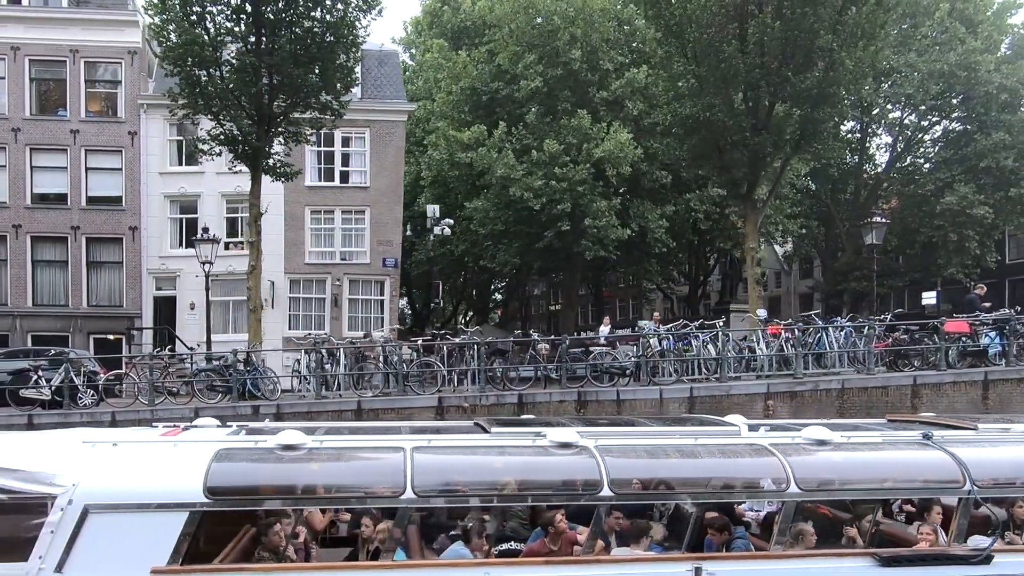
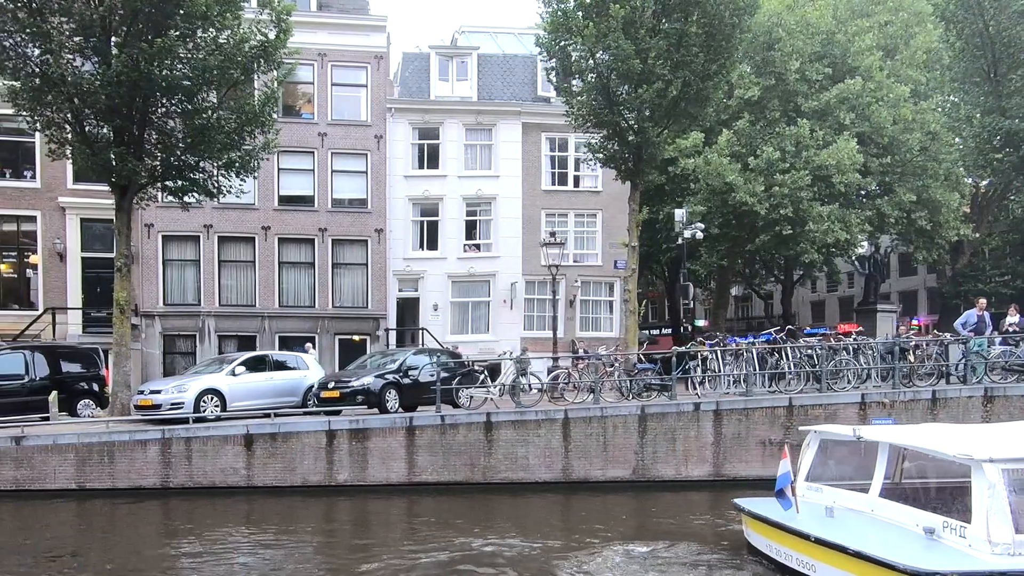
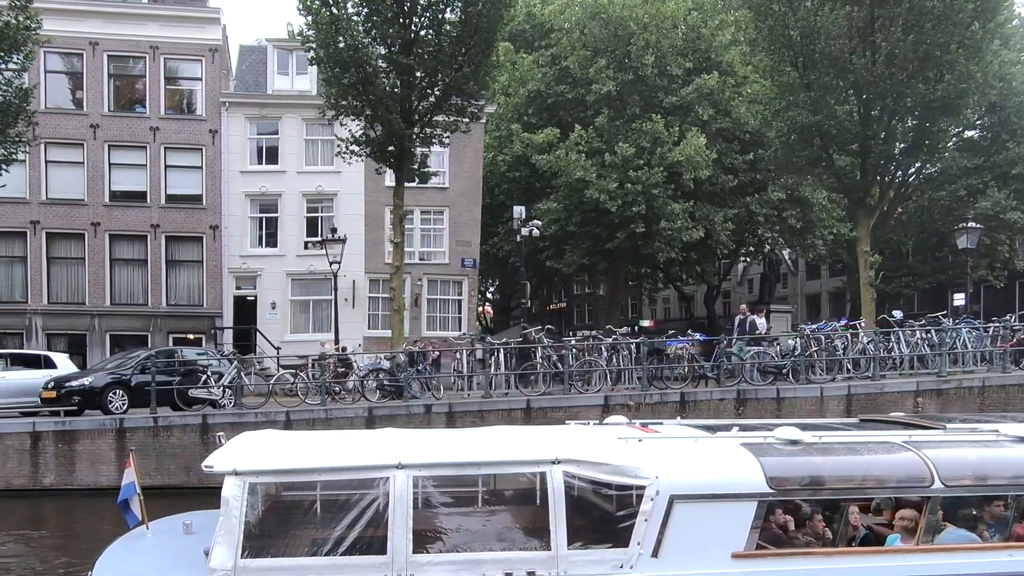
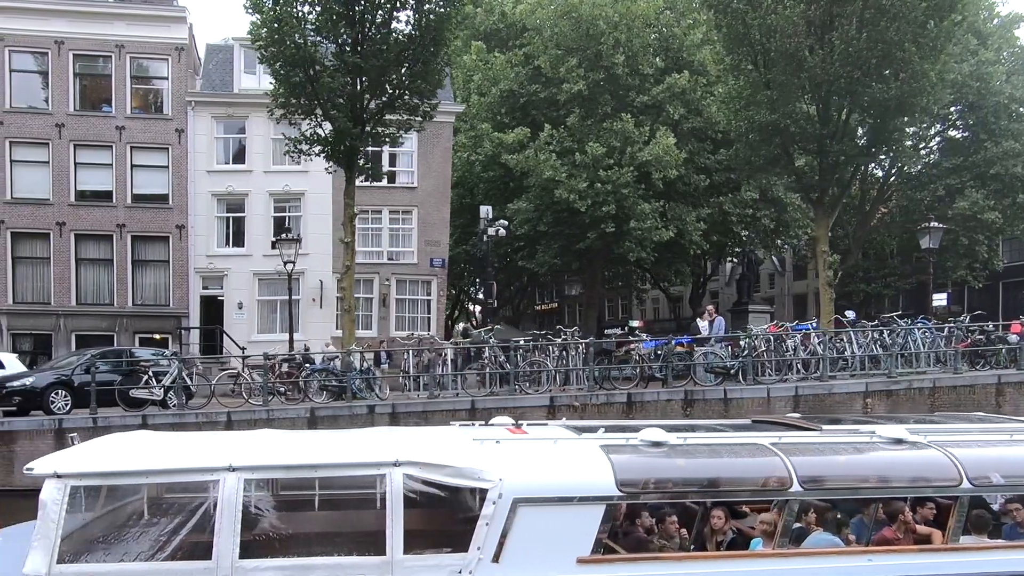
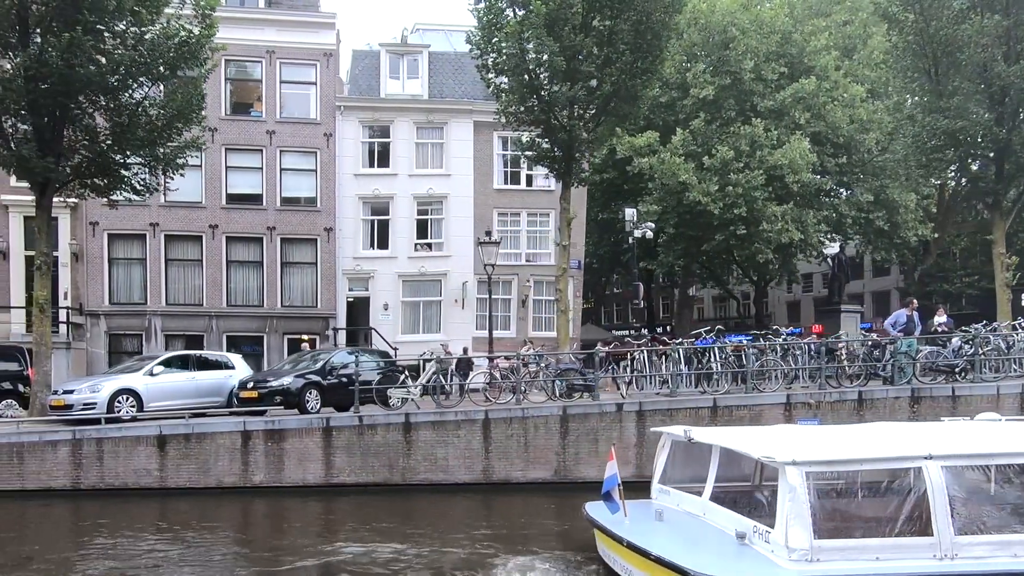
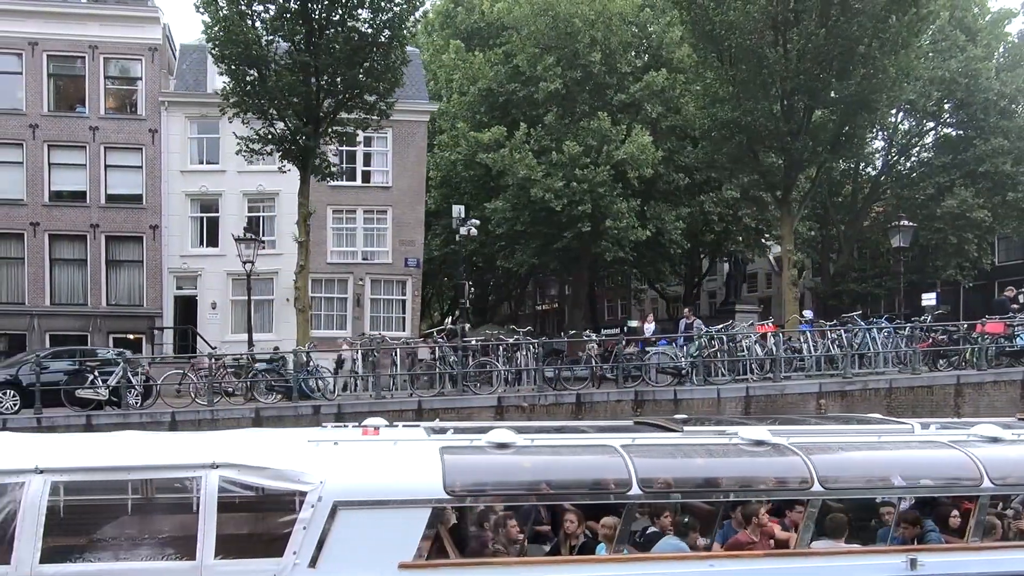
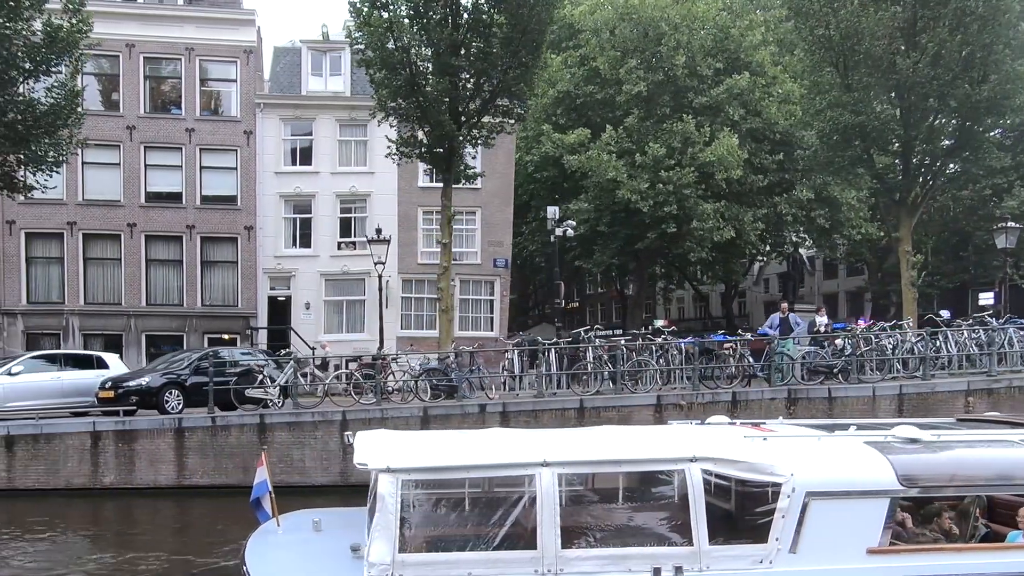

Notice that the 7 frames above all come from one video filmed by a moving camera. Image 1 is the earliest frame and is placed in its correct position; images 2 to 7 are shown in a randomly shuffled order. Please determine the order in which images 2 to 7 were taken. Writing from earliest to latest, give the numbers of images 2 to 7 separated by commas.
6, 4, 3, 7, 5, 2
